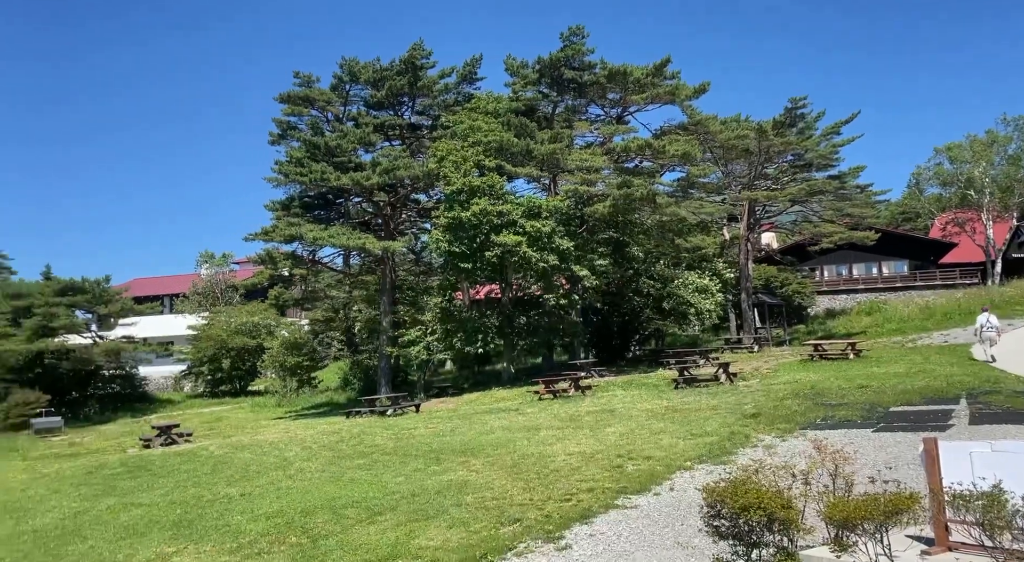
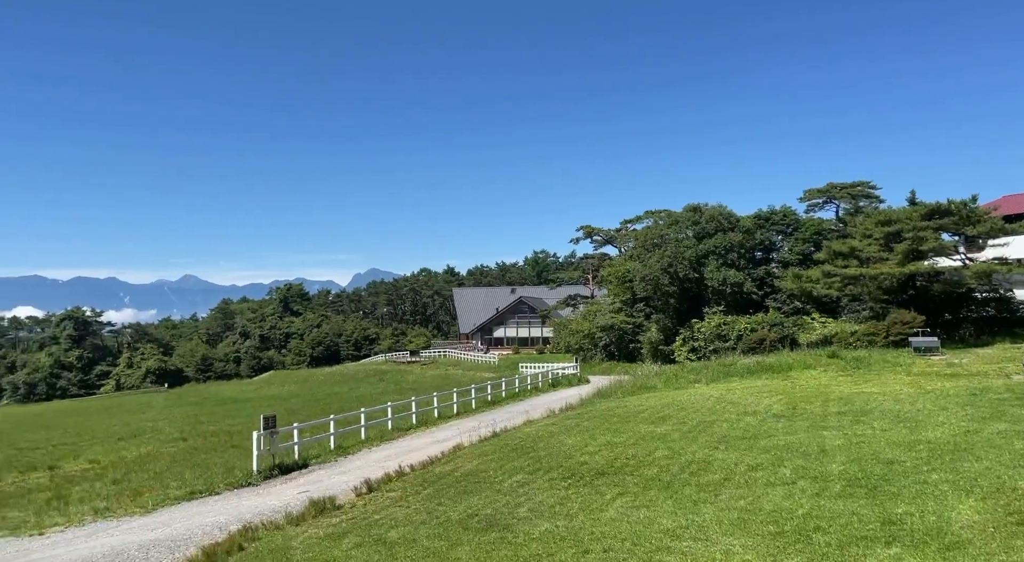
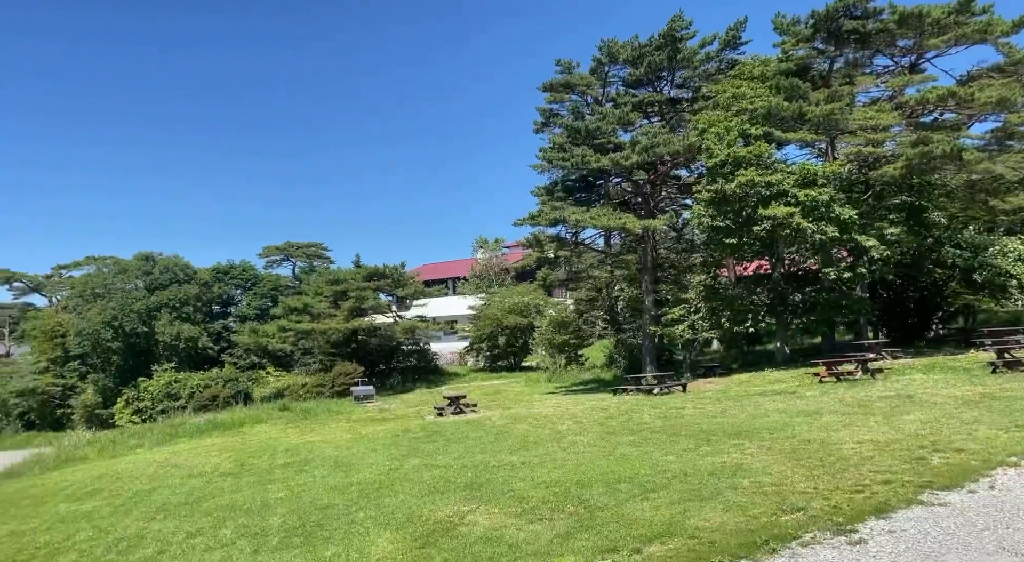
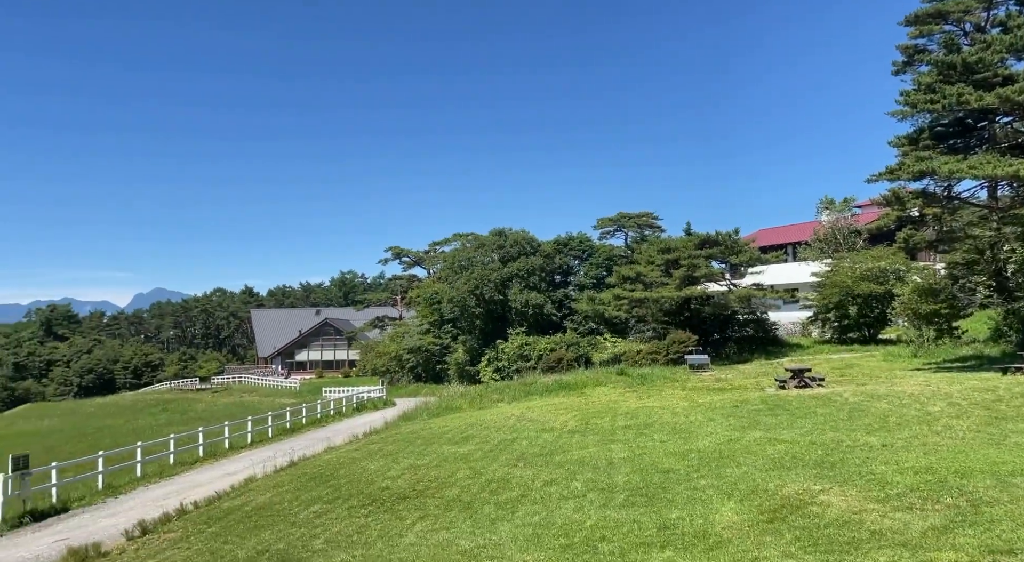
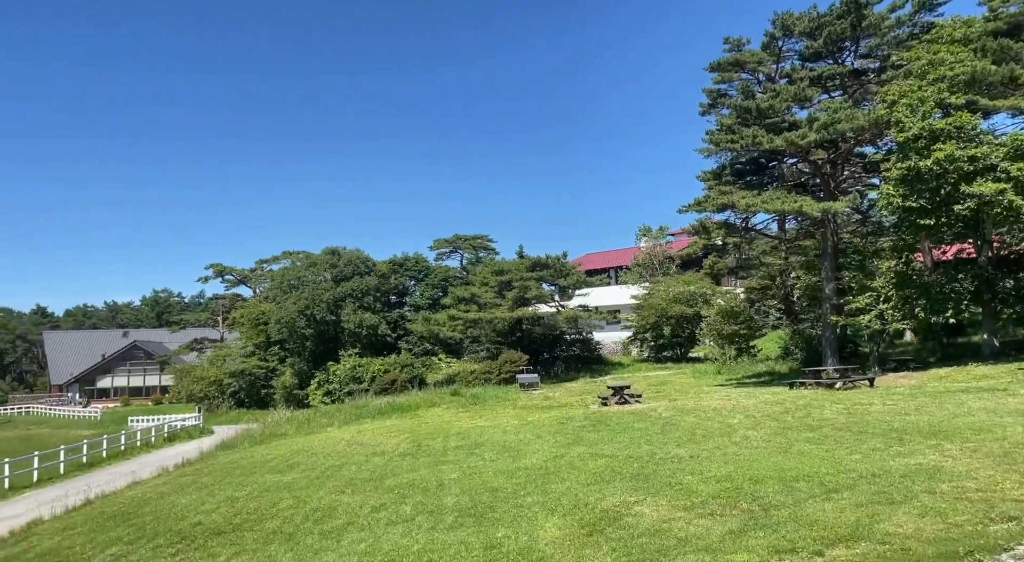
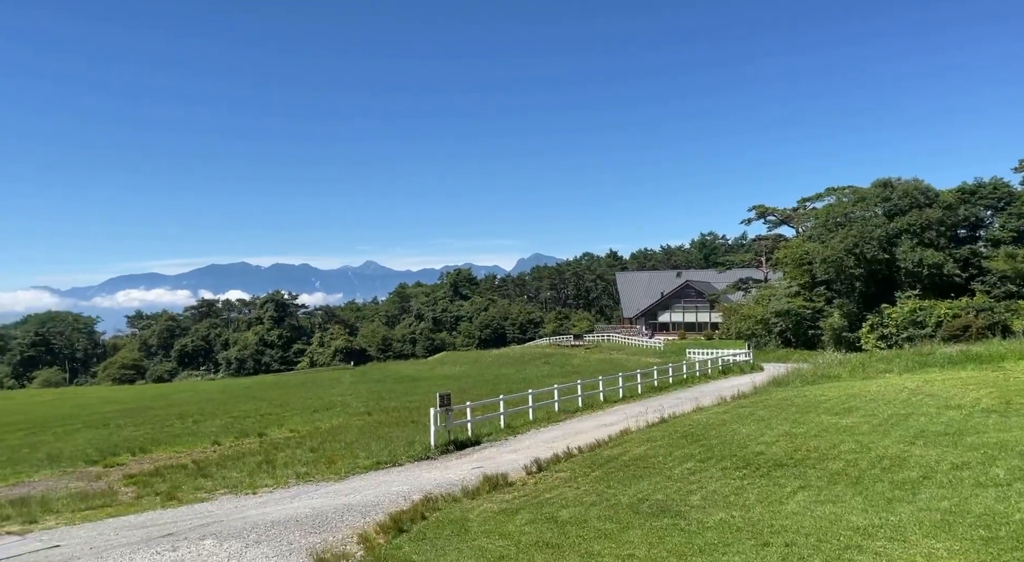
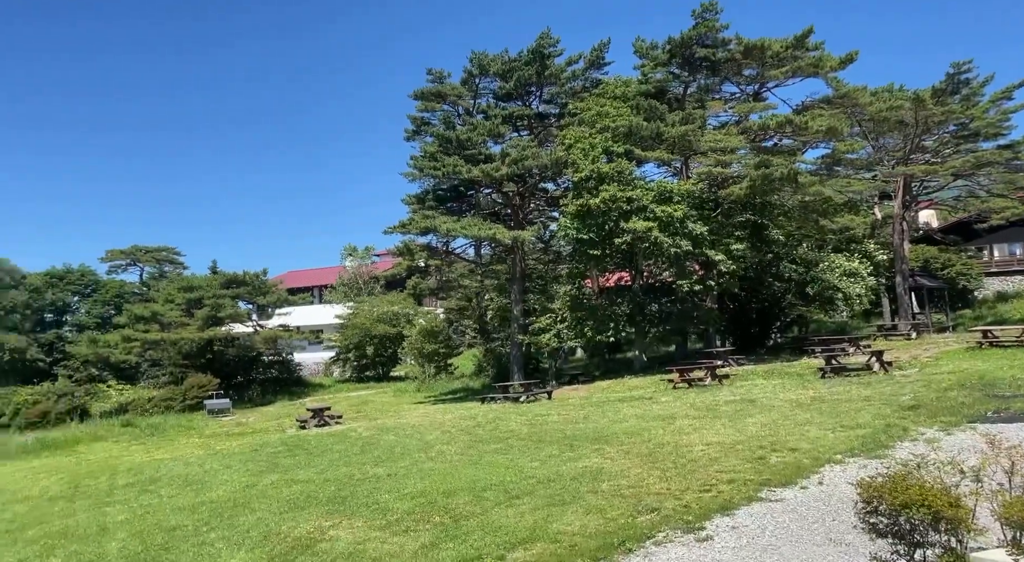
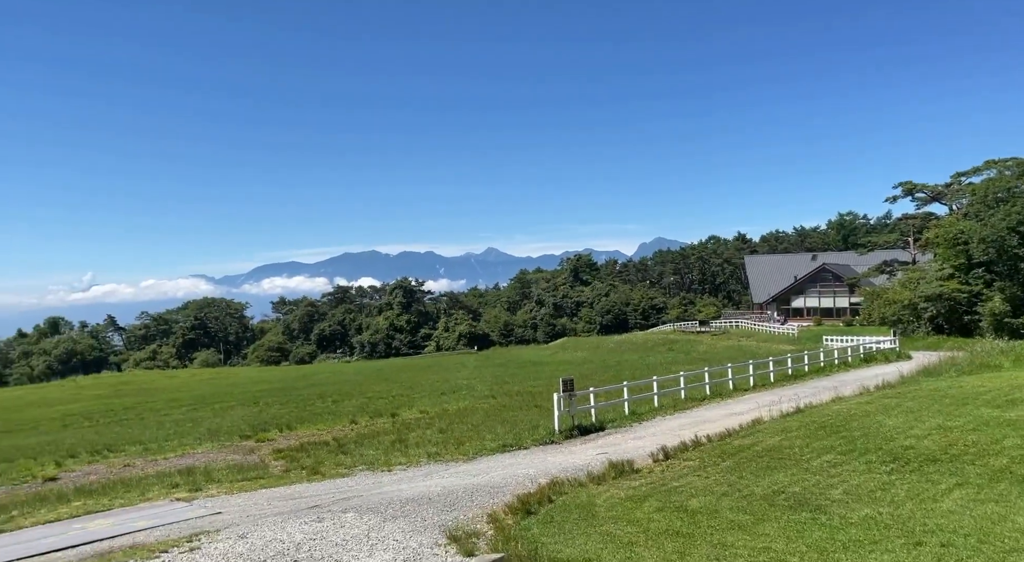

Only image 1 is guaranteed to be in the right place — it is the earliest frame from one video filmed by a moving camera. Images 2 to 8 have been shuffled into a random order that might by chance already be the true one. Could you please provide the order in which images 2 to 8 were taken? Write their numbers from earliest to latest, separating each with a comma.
7, 3, 5, 4, 2, 6, 8
